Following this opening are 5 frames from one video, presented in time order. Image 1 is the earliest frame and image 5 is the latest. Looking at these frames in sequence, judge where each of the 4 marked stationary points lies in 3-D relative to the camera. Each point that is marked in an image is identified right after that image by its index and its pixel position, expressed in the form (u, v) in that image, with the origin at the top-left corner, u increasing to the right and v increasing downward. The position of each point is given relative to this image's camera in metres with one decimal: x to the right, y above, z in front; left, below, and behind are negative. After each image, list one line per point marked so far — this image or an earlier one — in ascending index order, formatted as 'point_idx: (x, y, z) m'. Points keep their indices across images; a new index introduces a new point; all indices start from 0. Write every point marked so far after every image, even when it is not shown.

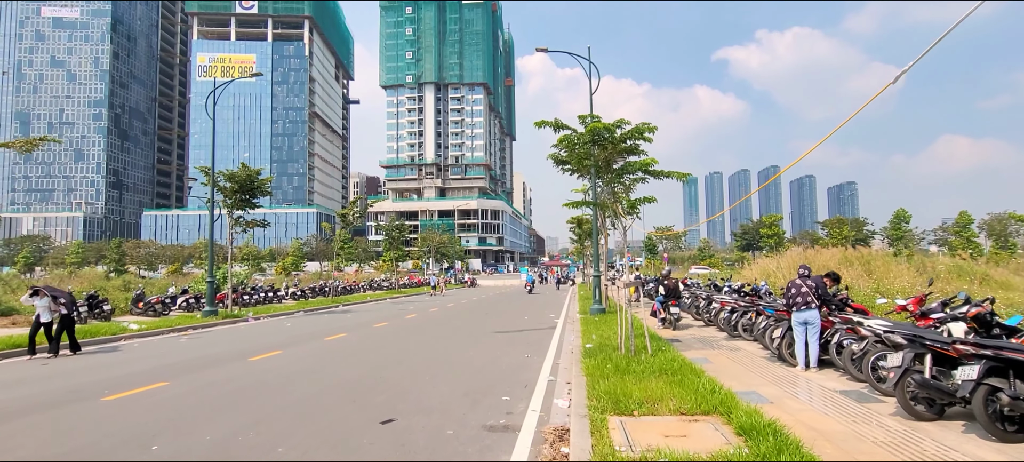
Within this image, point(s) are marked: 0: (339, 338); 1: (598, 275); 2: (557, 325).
0: (-4.3, -2.6, +13.9) m
1: (+2.6, -1.3, +17.1) m
2: (+1.3, -2.7, +16.0) m
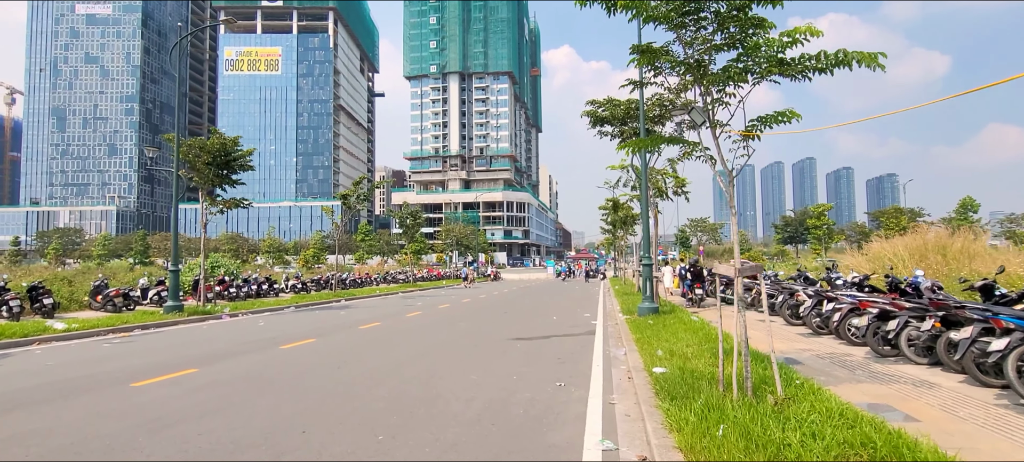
0: (-3.8, -2.1, +10.4) m
1: (+3.2, -0.7, +13.2) m
2: (+1.8, -2.1, +12.2) m
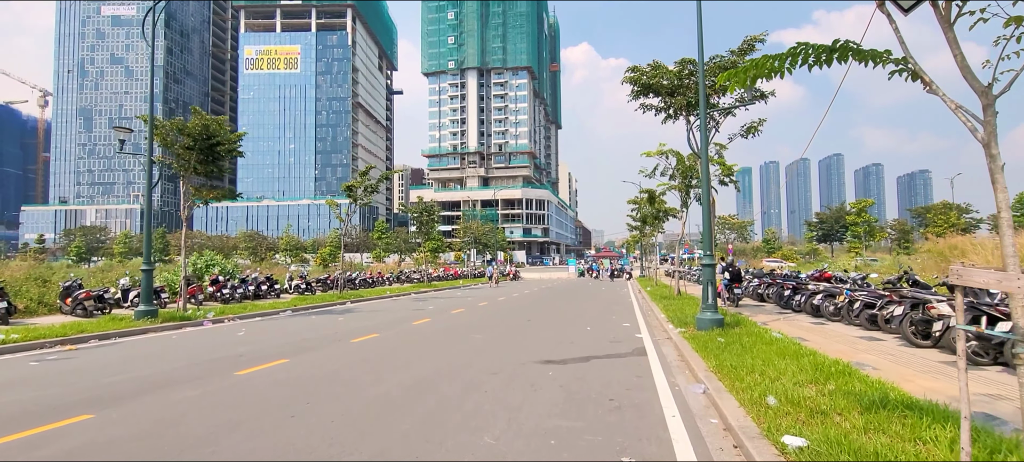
0: (-3.4, -1.9, +8.0) m
1: (+3.7, -0.5, +10.6) m
2: (+2.2, -2.0, +9.6) m
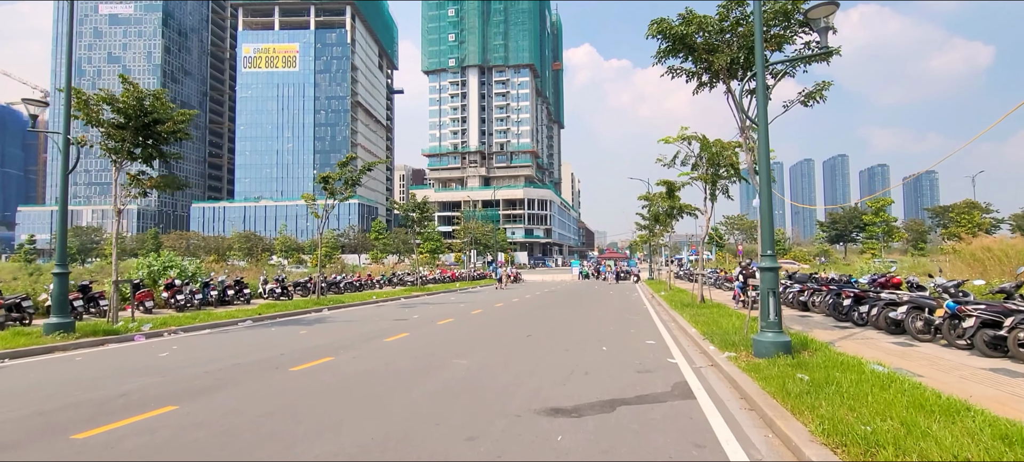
0: (-3.5, -1.8, +5.4) m
1: (+3.6, -0.4, +8.0) m
2: (+2.2, -1.9, +7.0) m
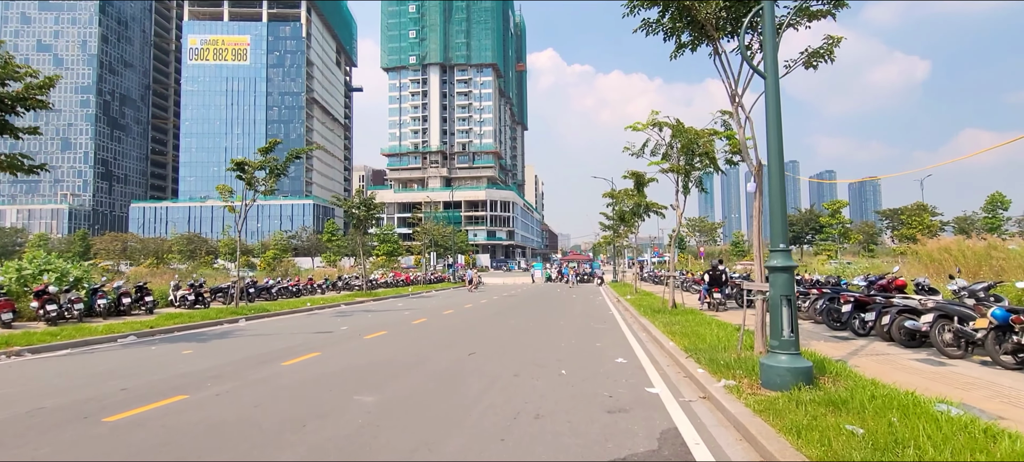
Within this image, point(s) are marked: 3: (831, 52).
0: (-4.1, -1.6, +2.9) m
1: (+2.8, -0.3, +5.9) m
2: (+1.4, -1.7, +4.9) m
3: (+4.5, +2.5, +8.1) m
